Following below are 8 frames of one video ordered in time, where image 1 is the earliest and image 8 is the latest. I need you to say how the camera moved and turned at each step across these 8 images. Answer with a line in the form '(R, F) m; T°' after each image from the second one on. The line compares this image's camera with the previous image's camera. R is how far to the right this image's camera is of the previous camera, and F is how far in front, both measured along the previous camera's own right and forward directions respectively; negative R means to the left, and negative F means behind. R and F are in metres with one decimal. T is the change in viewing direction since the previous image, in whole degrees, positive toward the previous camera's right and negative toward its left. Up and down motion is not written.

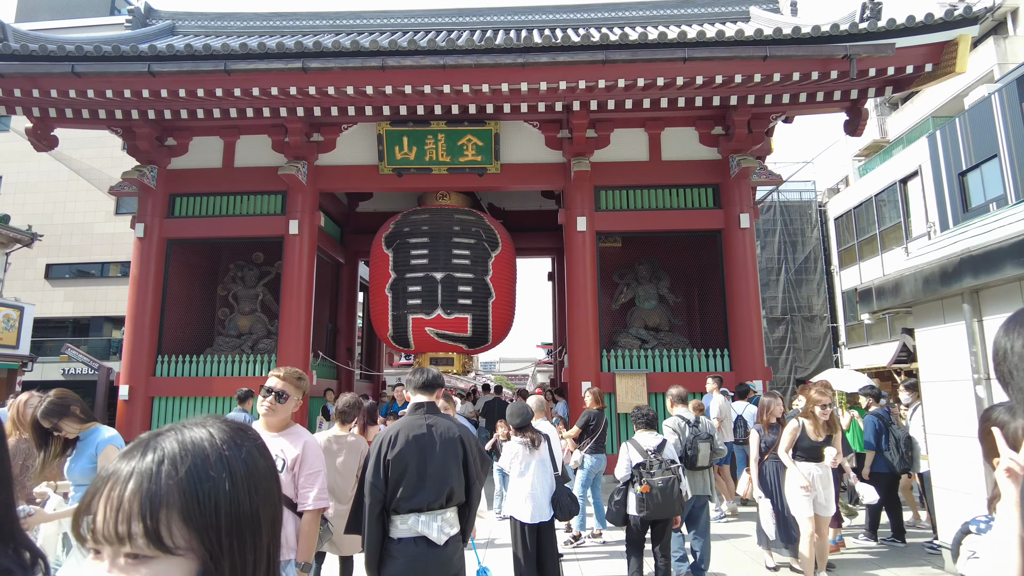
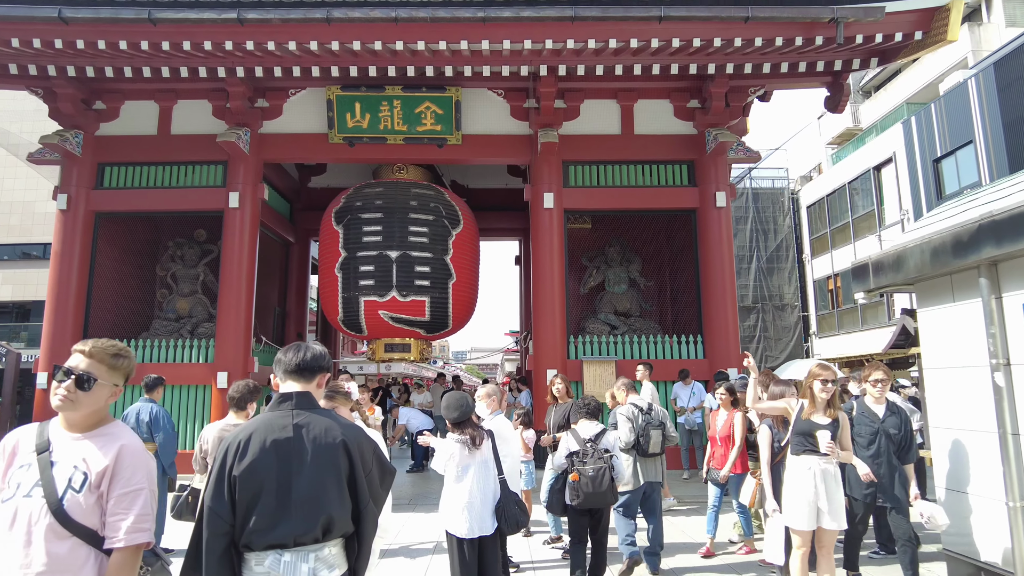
(+0.2, +0.7) m; +2°
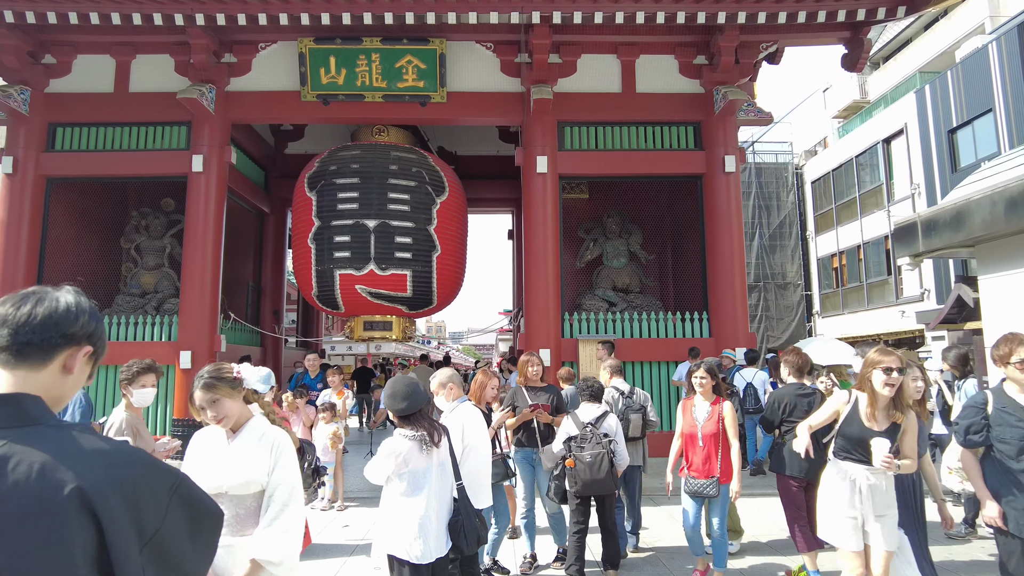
(+0.1, +0.8) m; 0°
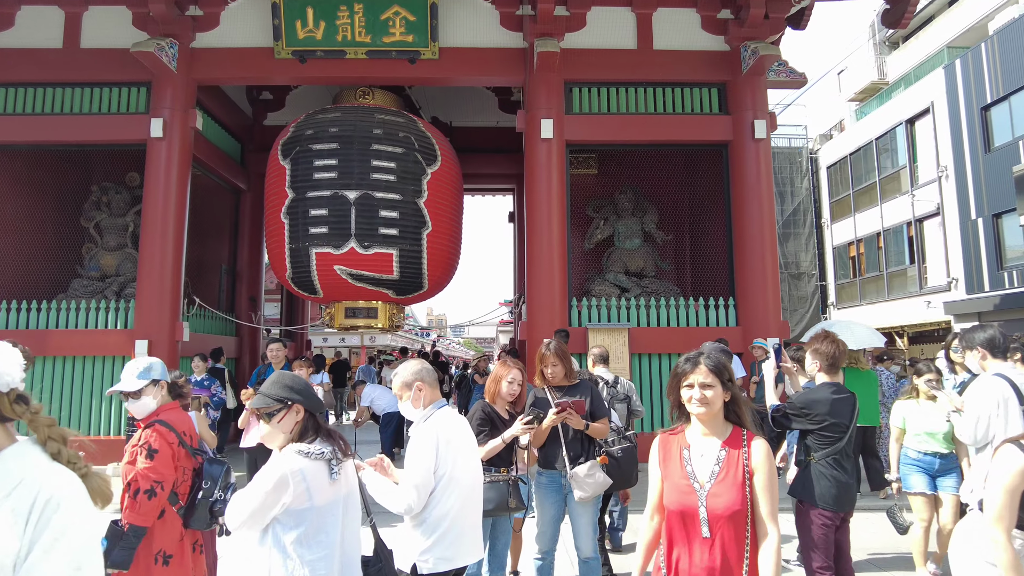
(0.0, +1.0) m; 0°
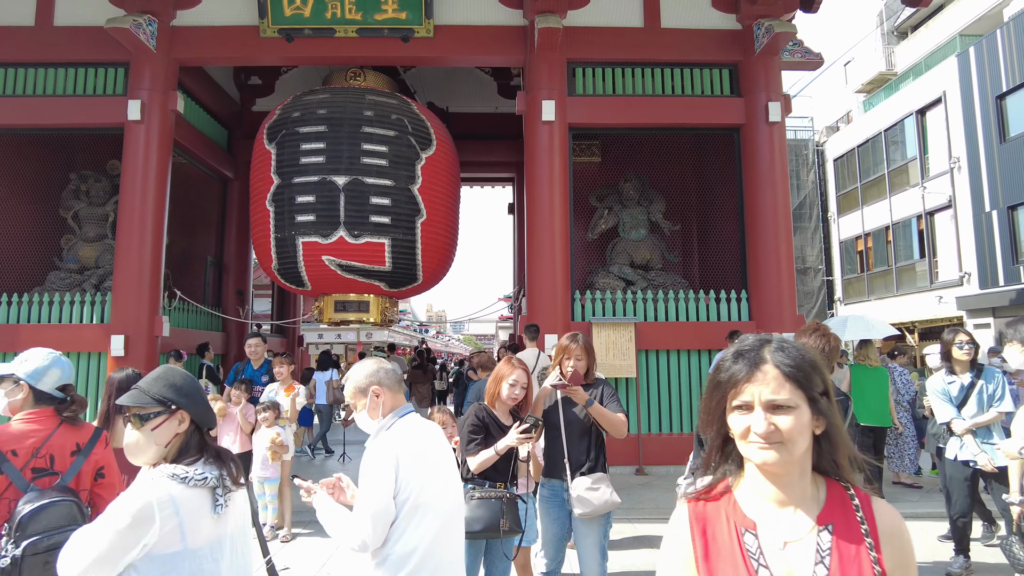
(0.0, +0.4) m; 0°
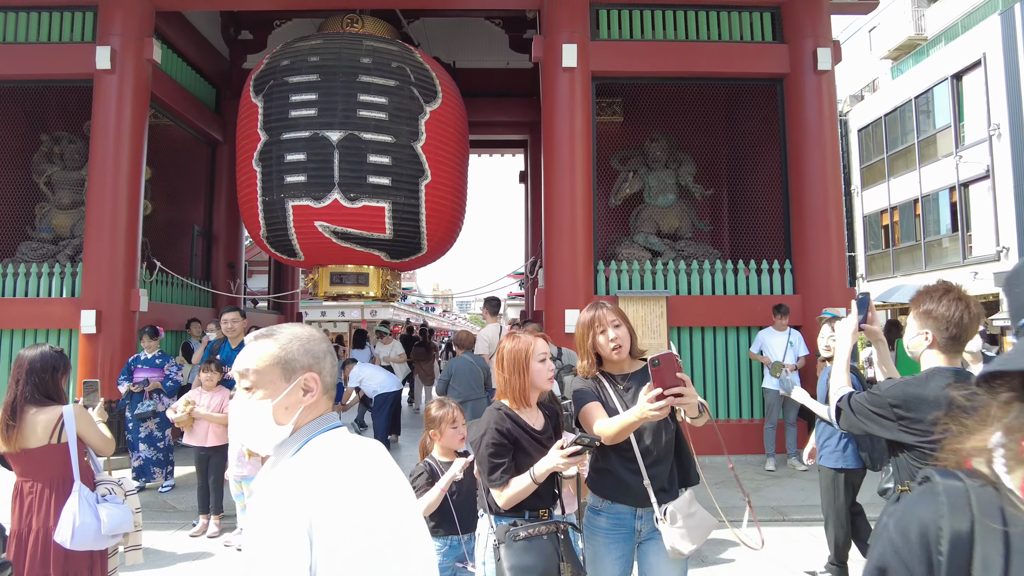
(-0.1, +0.7) m; -1°
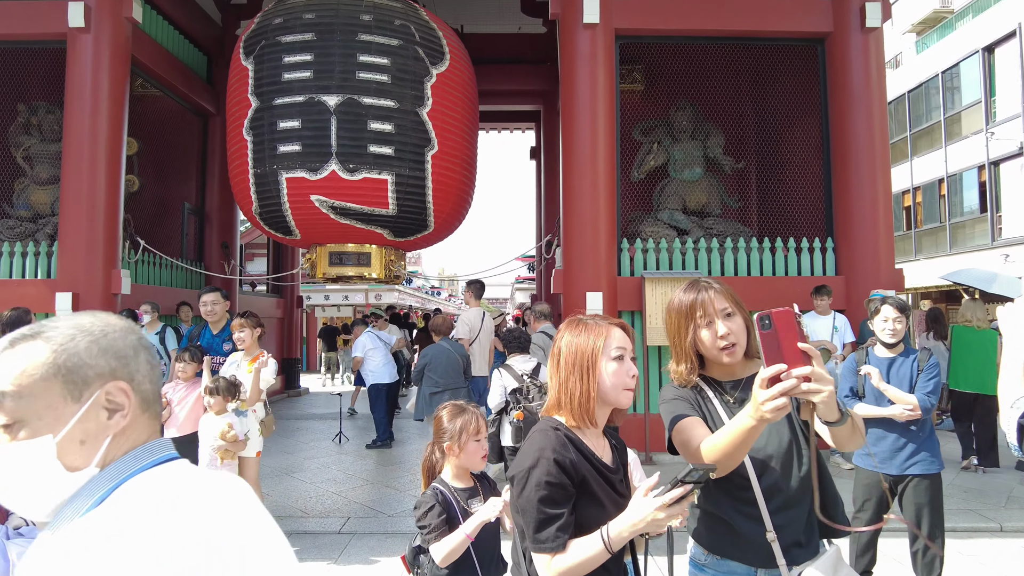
(-0.1, +0.6) m; 0°
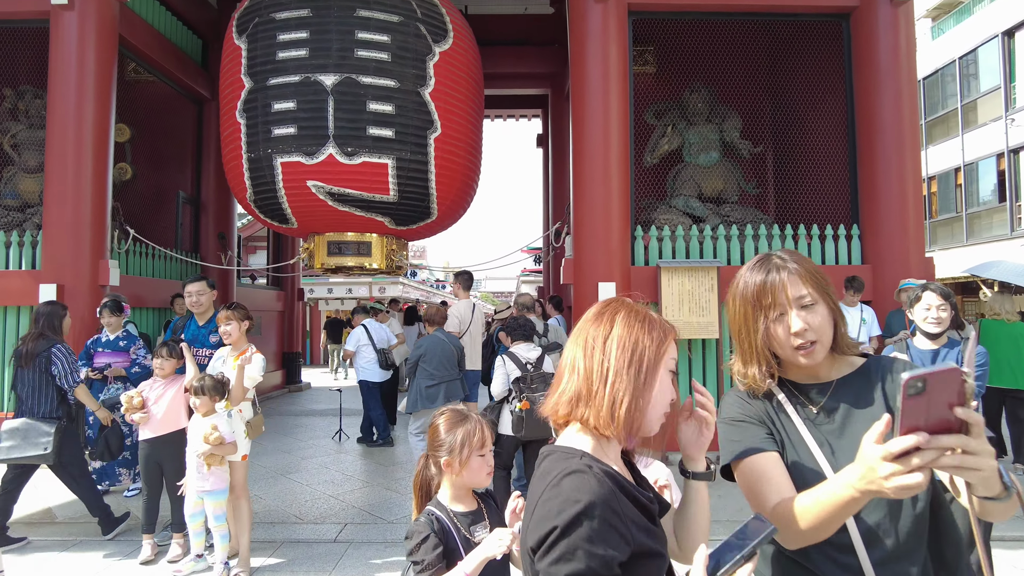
(0.0, +0.3) m; 0°
